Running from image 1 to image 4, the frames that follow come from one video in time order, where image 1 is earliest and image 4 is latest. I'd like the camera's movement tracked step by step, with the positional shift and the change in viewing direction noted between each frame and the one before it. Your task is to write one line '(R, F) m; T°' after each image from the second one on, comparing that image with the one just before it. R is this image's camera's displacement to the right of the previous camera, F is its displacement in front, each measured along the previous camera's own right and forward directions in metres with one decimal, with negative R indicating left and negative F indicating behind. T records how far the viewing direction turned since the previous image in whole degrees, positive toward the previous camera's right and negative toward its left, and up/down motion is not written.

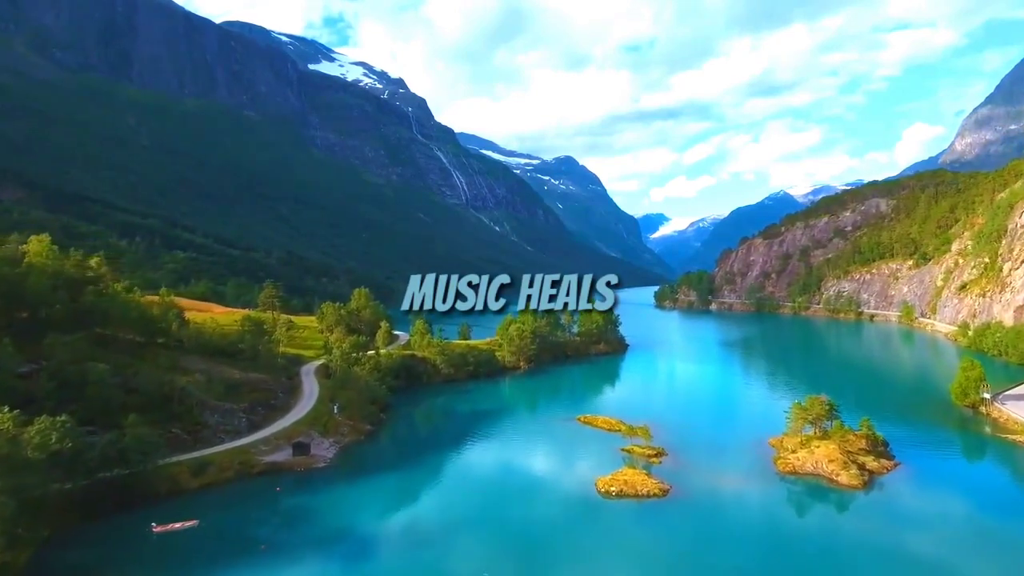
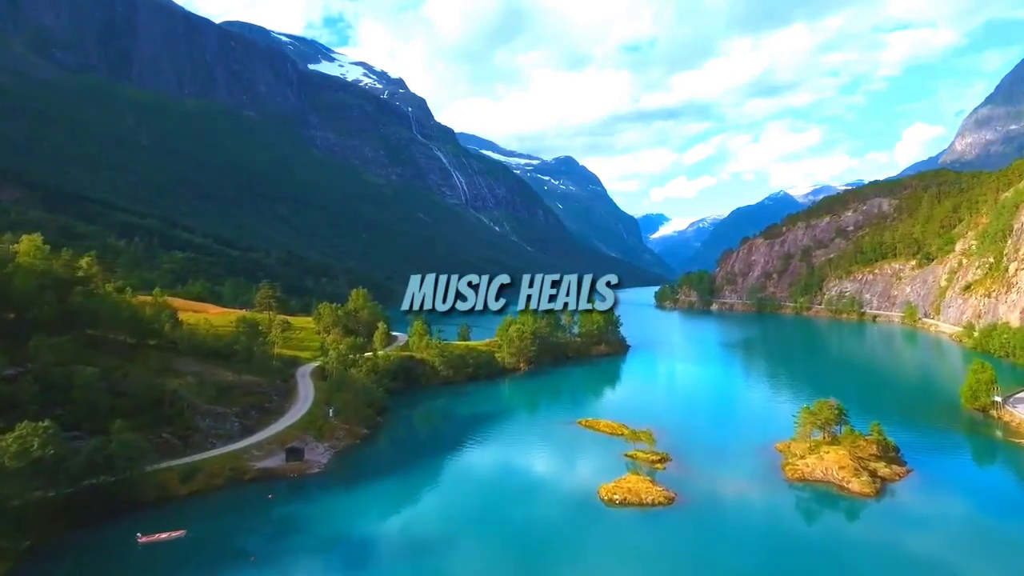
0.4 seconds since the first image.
(0.0, +1.6) m; 0°
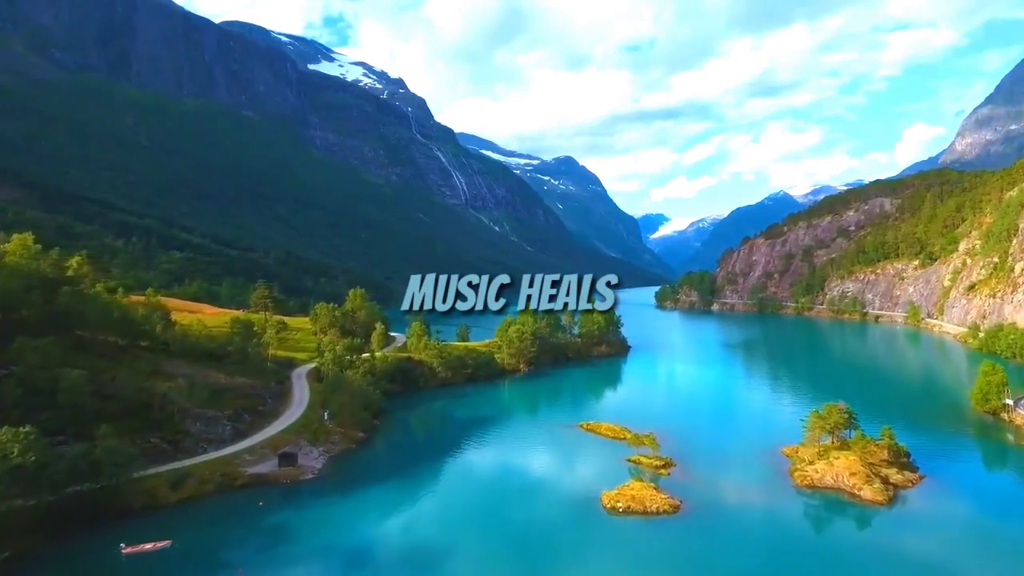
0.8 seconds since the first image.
(0.0, +1.6) m; 0°
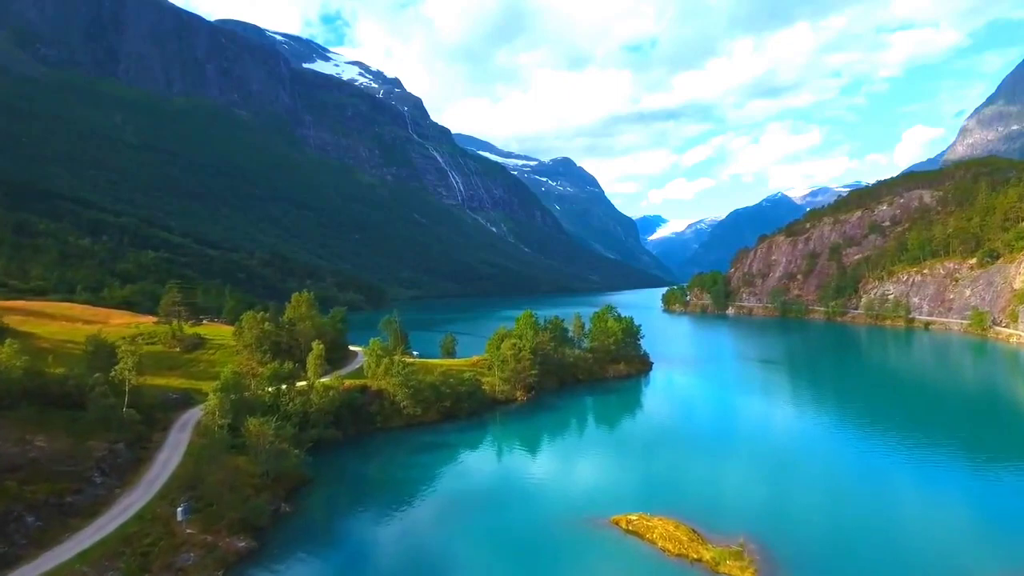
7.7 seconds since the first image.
(+0.6, +27.8) m; 0°
